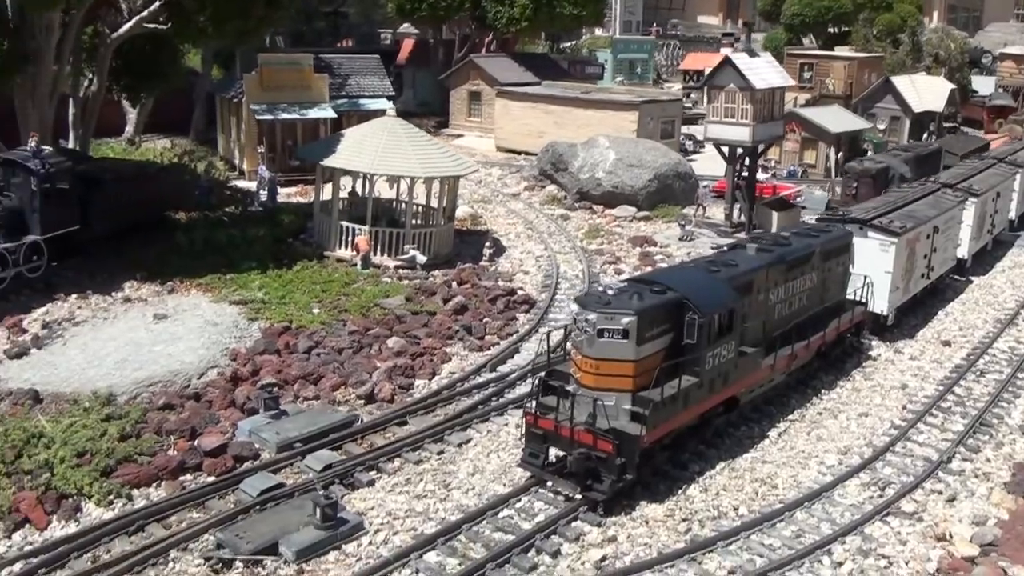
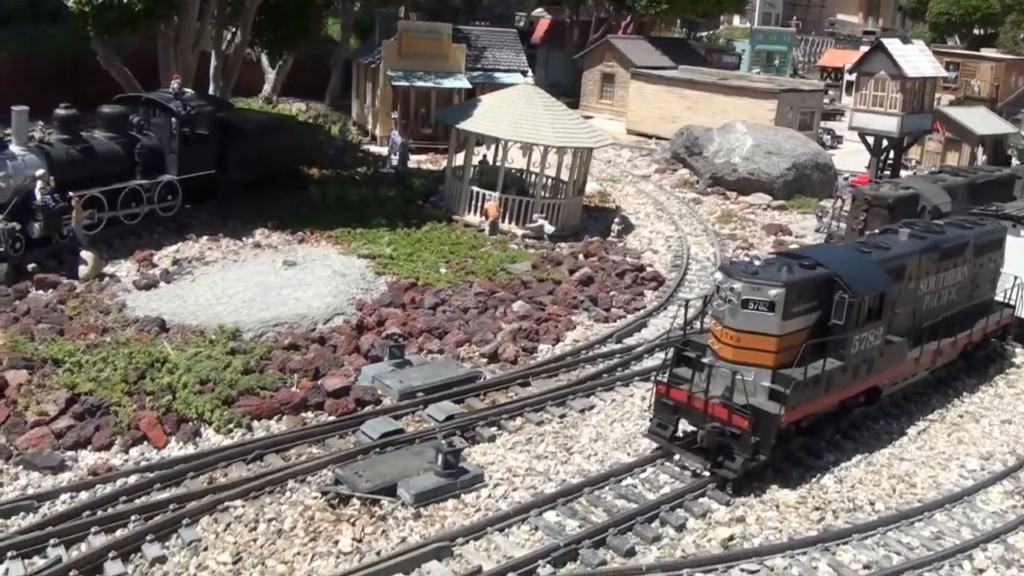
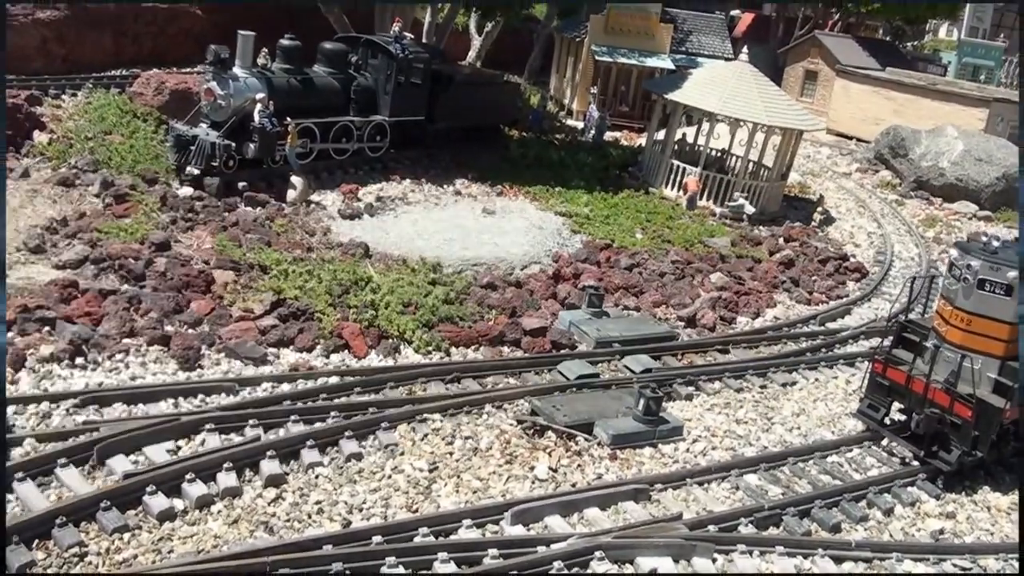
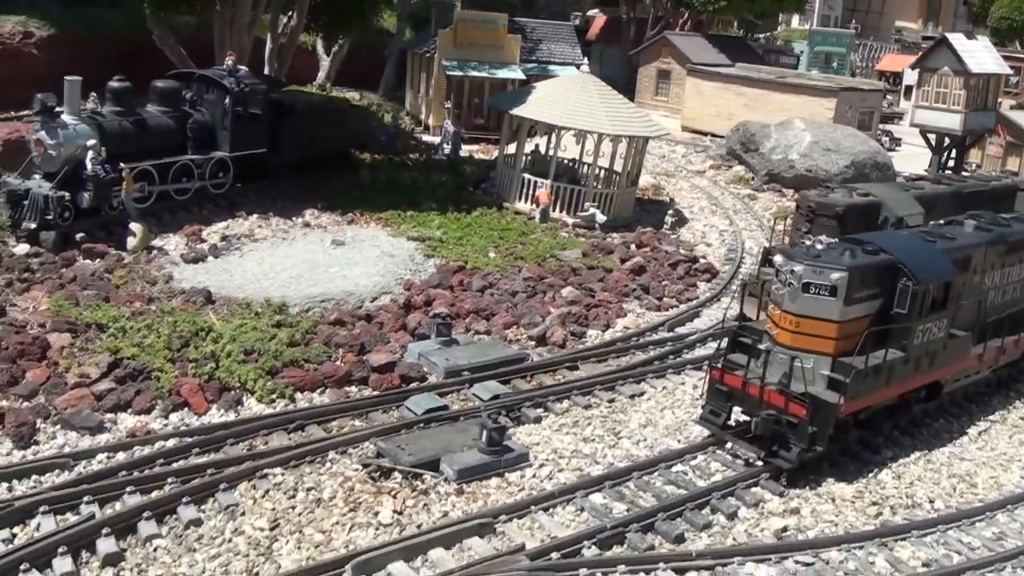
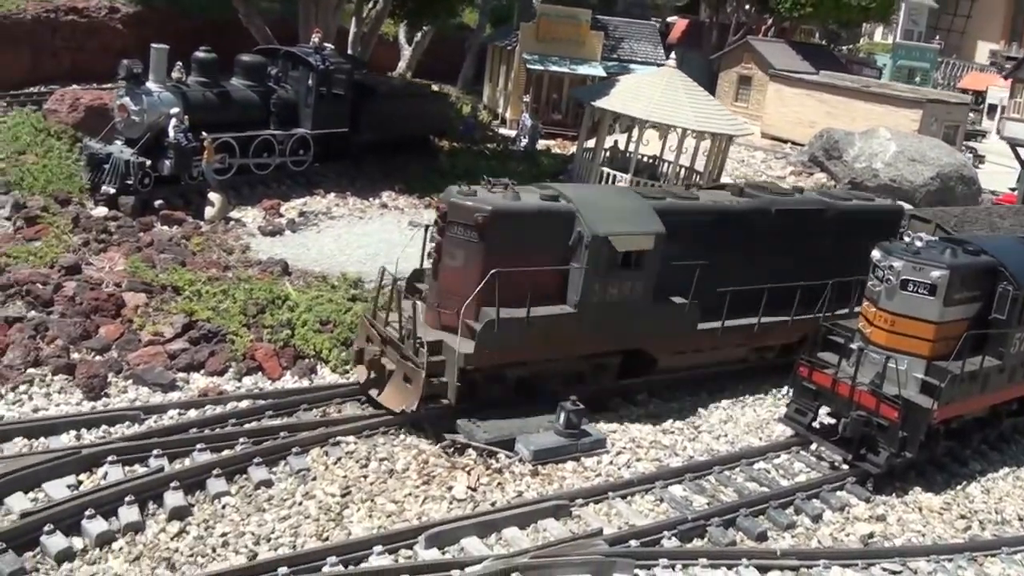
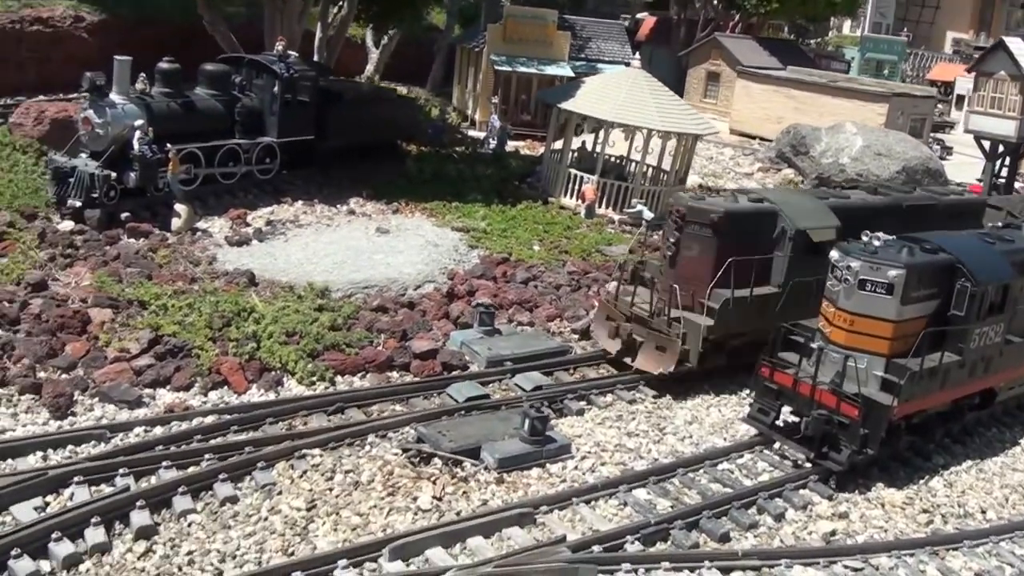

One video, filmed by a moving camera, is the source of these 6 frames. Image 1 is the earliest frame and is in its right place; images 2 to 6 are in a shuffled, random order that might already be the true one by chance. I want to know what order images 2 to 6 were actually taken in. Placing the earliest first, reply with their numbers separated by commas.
2, 4, 6, 5, 3
